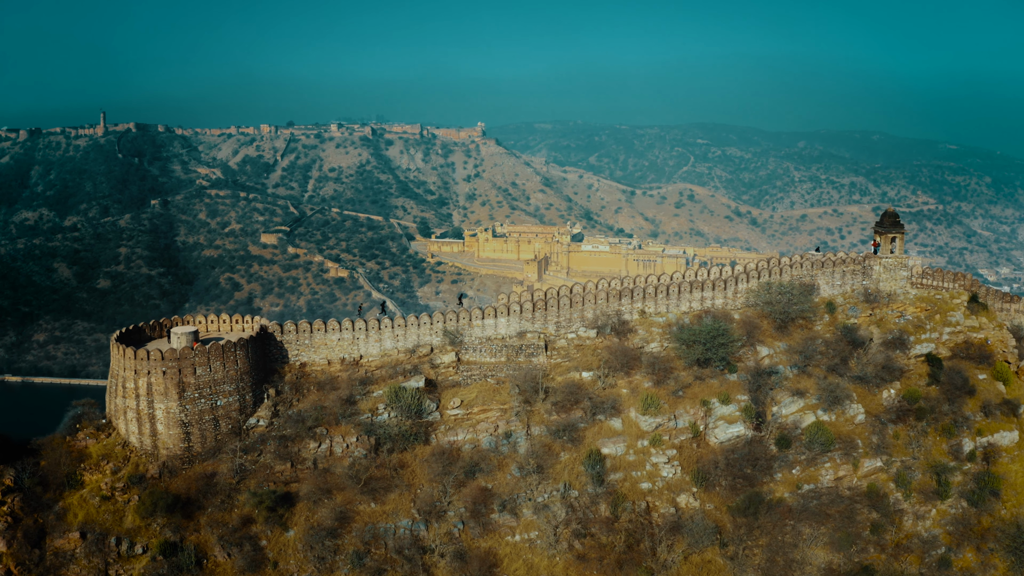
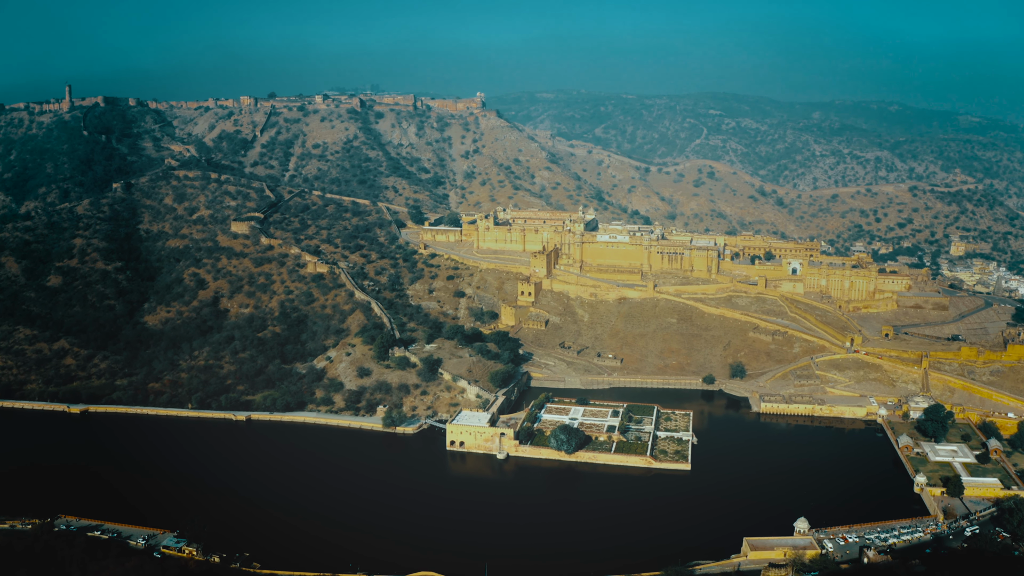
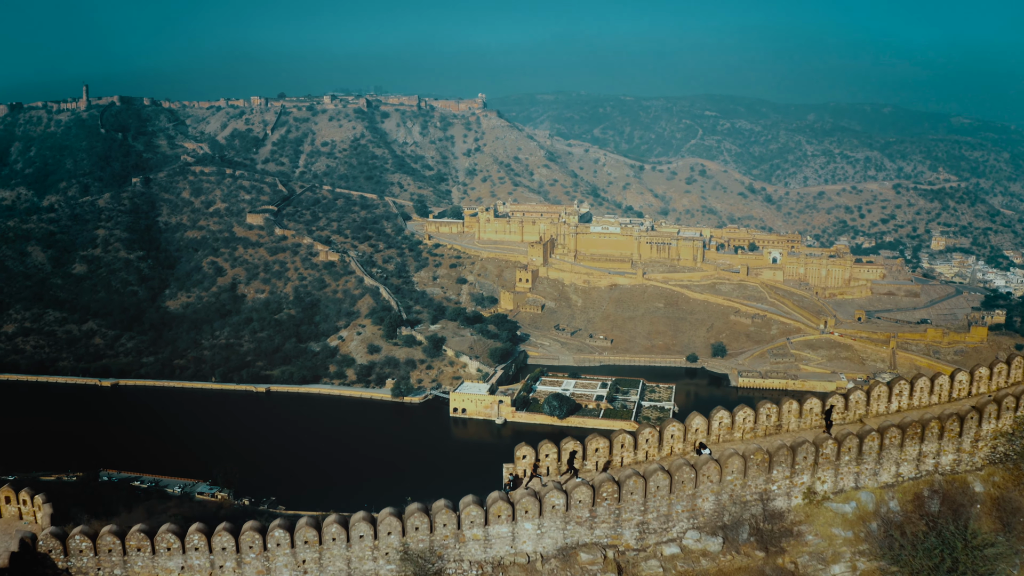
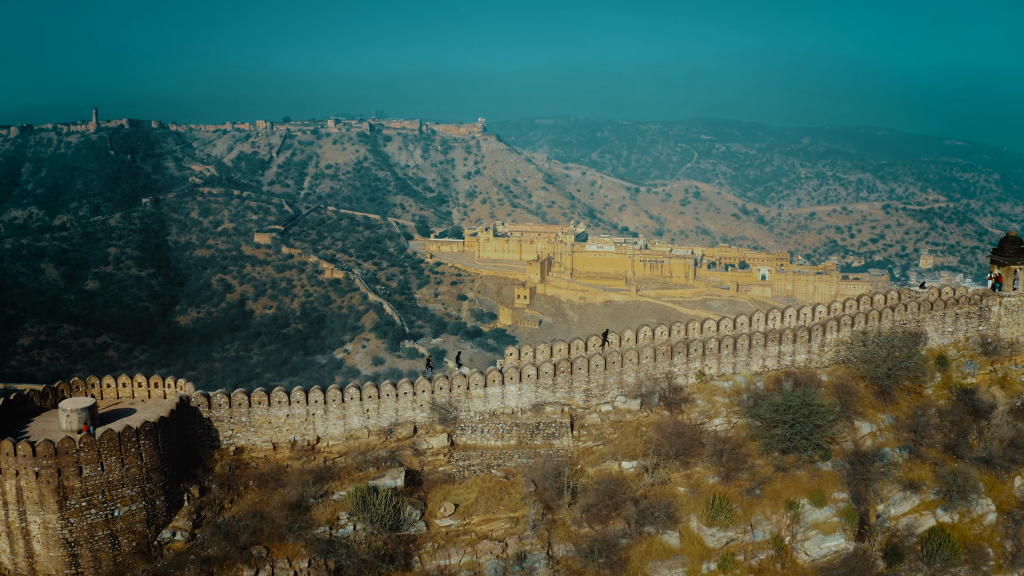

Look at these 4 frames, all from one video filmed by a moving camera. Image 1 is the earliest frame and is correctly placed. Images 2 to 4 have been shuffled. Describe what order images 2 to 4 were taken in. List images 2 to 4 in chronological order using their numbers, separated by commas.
4, 3, 2
